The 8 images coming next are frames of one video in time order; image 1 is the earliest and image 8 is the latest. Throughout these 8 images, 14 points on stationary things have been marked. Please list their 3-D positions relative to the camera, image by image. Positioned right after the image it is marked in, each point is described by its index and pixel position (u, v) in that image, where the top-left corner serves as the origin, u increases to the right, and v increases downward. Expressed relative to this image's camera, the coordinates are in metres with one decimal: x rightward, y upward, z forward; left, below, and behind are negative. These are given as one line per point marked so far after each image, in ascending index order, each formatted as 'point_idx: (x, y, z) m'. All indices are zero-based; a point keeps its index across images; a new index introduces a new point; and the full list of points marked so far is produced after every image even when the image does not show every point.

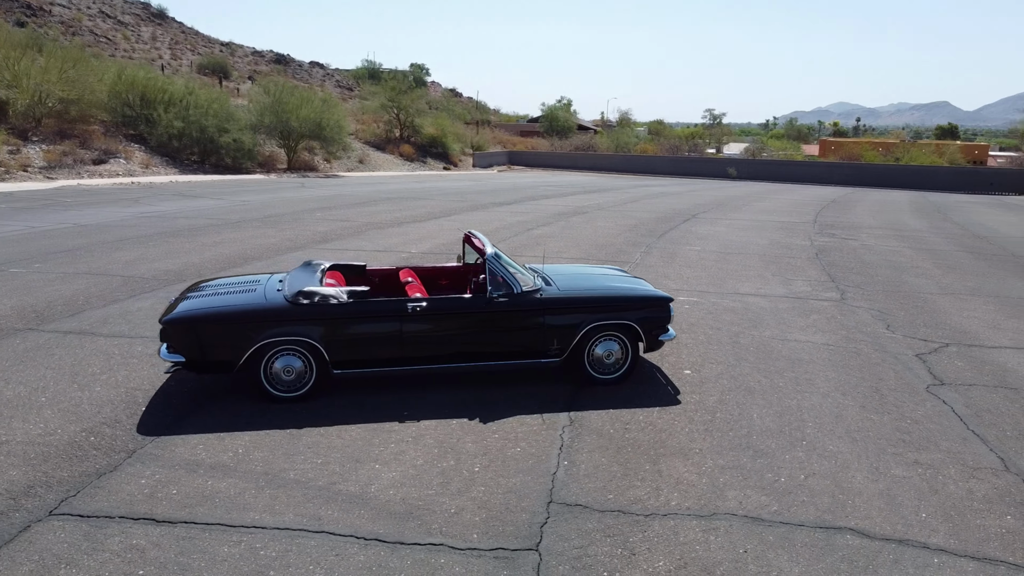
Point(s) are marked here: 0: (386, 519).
0: (-0.6, -1.2, +4.3) m
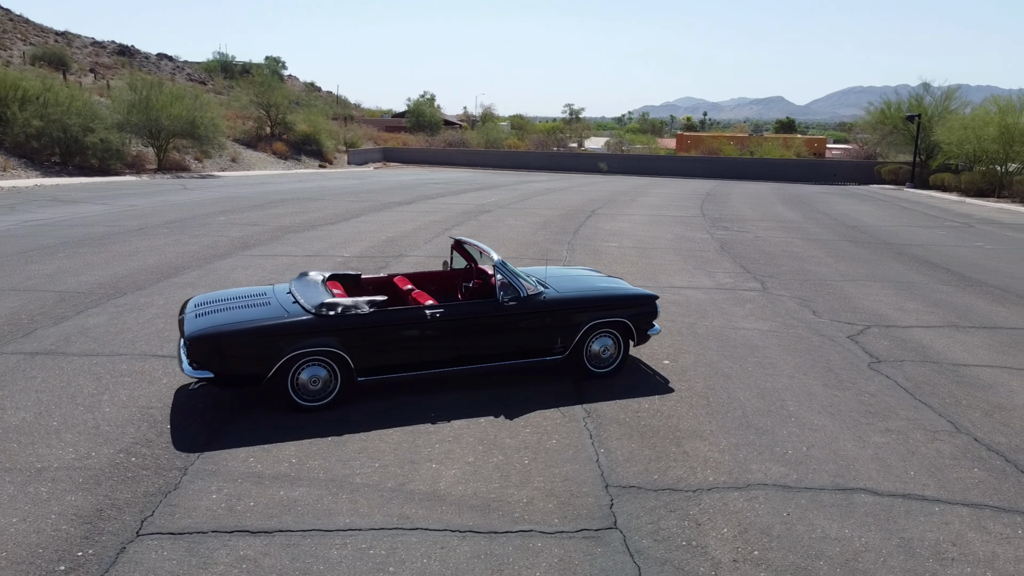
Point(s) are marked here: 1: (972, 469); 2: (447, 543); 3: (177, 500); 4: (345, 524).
0: (-0.2, -1.3, +4.7) m
1: (+3.1, -1.2, +5.4) m
2: (-0.3, -1.3, +4.3) m
3: (-1.9, -1.2, +4.7) m
4: (-0.9, -1.3, +4.5) m
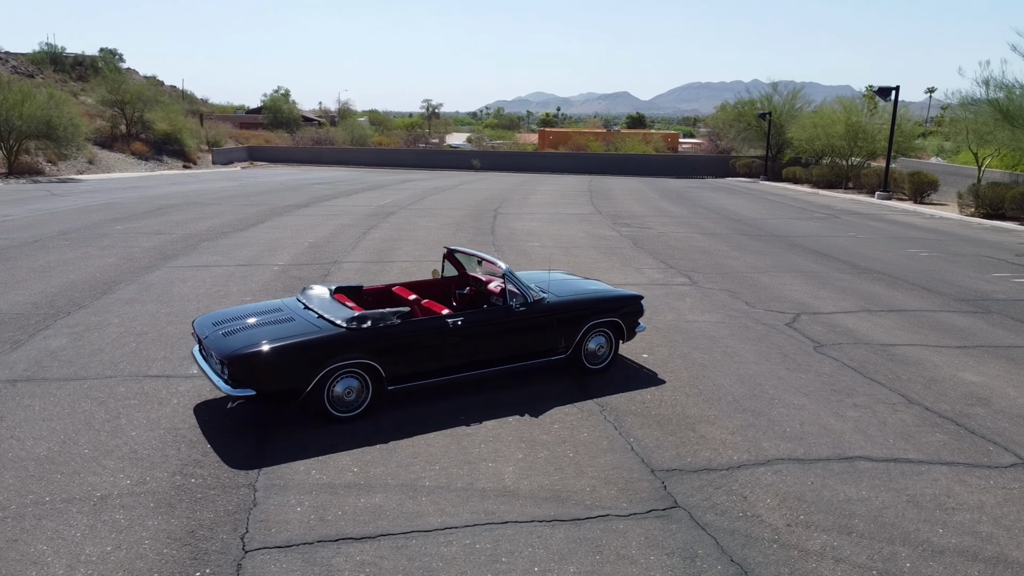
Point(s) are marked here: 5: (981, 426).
0: (+0.2, -1.3, +5.1) m
1: (+3.3, -1.1, +6.4) m
2: (+0.2, -1.4, +4.7) m
3: (-1.5, -1.4, +4.9) m
4: (-0.4, -1.4, +4.8) m
5: (+3.8, -1.1, +6.6) m
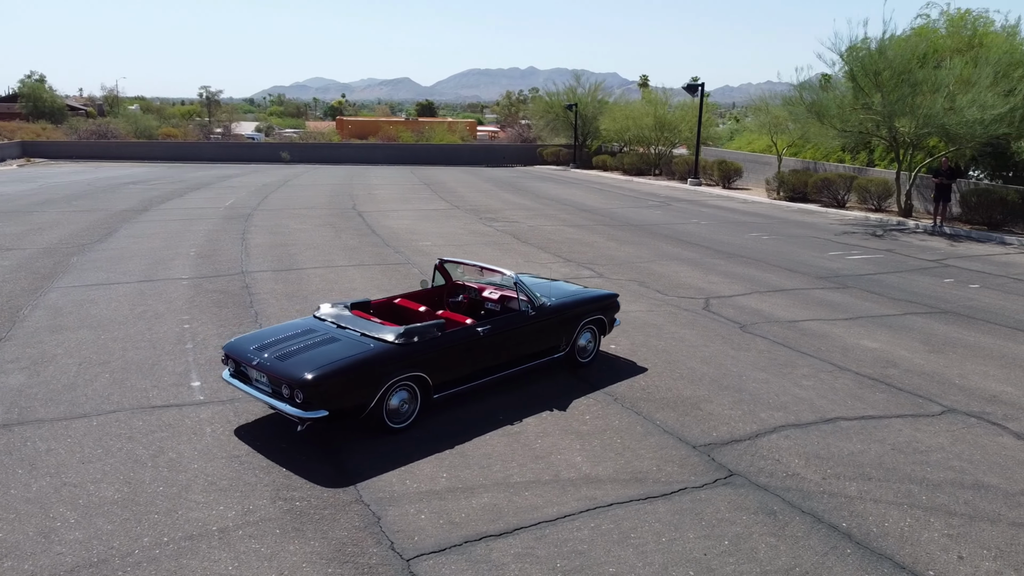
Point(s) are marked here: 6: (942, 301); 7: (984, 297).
0: (+0.9, -1.4, +5.9) m
1: (+3.5, -1.0, +7.9) m
2: (+0.9, -1.5, +5.5) m
3: (-0.7, -1.5, +5.2) m
4: (+0.3, -1.5, +5.5) m
5: (+4.0, -1.0, +8.2) m
6: (+6.3, -0.2, +11.9) m
7: (+7.1, -0.1, +12.2) m
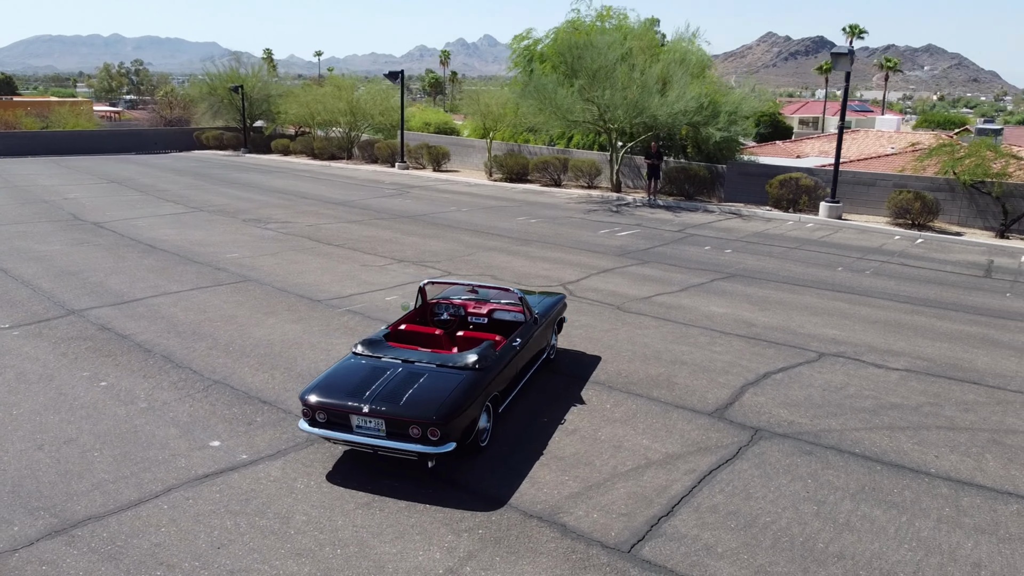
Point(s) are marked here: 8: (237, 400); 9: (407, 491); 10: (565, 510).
0: (+1.7, -1.5, +7.2) m
1: (+3.1, -0.8, +10.2) m
2: (+1.9, -1.5, +6.9) m
3: (+0.6, -1.8, +6.0) m
4: (+1.4, -1.6, +6.6) m
5: (+3.4, -0.6, +10.7) m
6: (+3.8, +0.4, +15.0) m
7: (+4.4, +0.5, +15.6) m
8: (-2.7, -1.1, +8.2) m
9: (-0.8, -1.6, +6.5) m
10: (+0.4, -1.7, +6.2) m
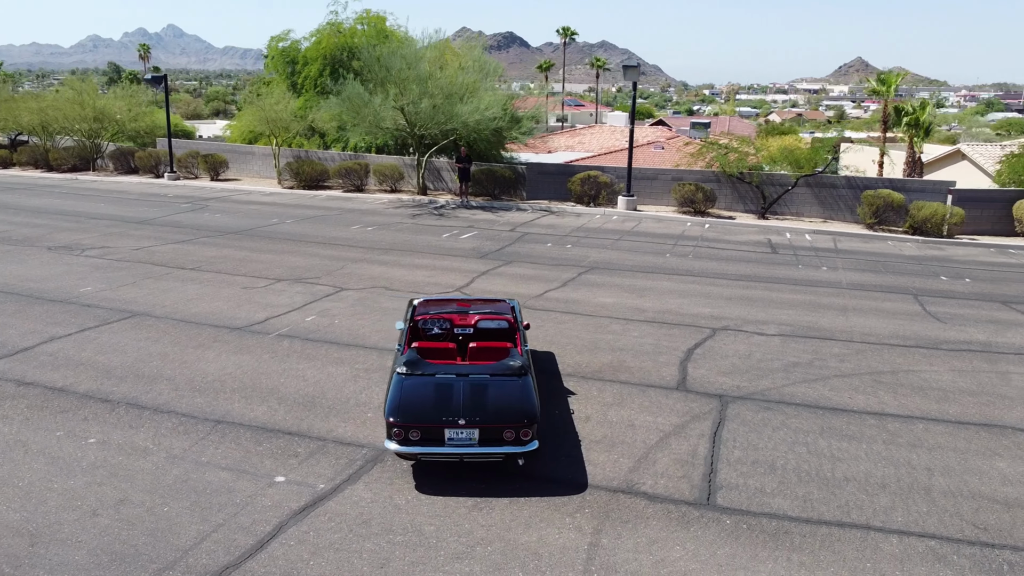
0: (+2.0, -1.4, +8.8) m
1: (+2.3, -0.6, +12.0) m
2: (+2.3, -1.5, +8.6) m
3: (+1.4, -1.8, +7.3) m
4: (+1.9, -1.6, +8.1) m
5: (+2.4, -0.5, +12.6) m
6: (+1.2, +0.6, +16.7) m
7: (+1.6, +0.8, +17.5) m
8: (-2.5, -1.5, +8.2) m
9: (-0.1, -1.8, +7.3) m
10: (+1.1, -1.8, +7.4) m
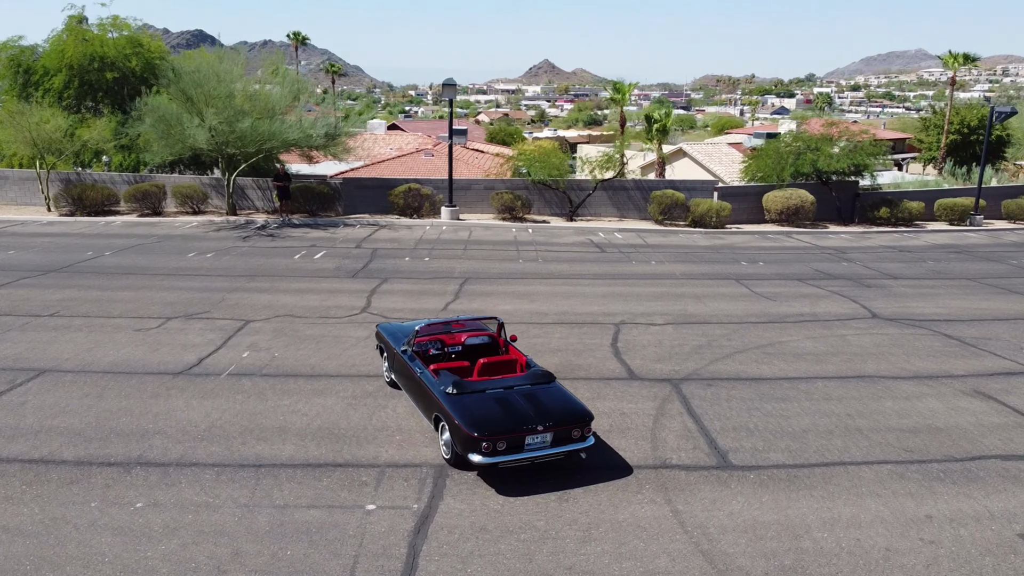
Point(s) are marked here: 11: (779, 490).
0: (+2.0, -1.5, +10.5) m
1: (+1.1, -0.7, +13.6) m
2: (+2.3, -1.5, +10.4) m
3: (+1.9, -1.9, +8.8) m
4: (+2.1, -1.6, +9.8) m
5: (+1.0, -0.6, +14.2) m
6: (-1.5, +0.3, +17.7) m
7: (-1.5, +0.5, +18.5) m
8: (-2.0, -1.9, +8.4) m
9: (+0.5, -2.0, +8.3) m
10: (+1.7, -1.9, +8.9) m
11: (+2.7, -2.0, +8.3) m
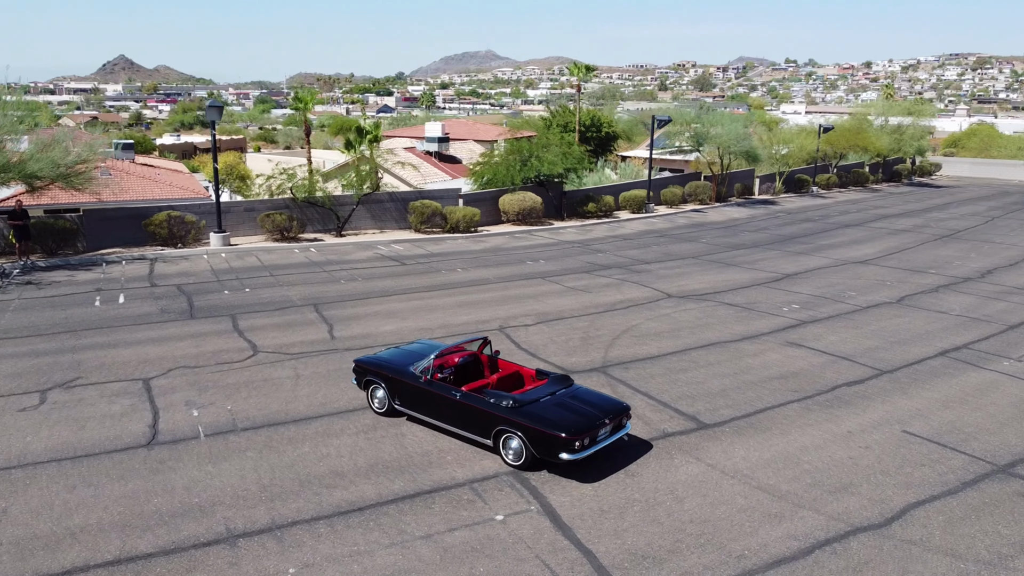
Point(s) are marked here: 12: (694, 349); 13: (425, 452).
0: (+1.6, -1.5, +12.6) m
1: (-0.7, -0.9, +15.0) m
2: (+1.9, -1.5, +12.7) m
3: (+2.3, -1.9, +11.1) m
4: (+2.0, -1.7, +12.1) m
5: (-1.0, -0.8, +15.5) m
6: (-5.0, -0.3, +17.5) m
7: (-5.3, -0.1, +18.2) m
8: (-1.1, -2.4, +9.0) m
9: (+1.3, -2.2, +10.1) m
10: (+2.0, -1.9, +11.1) m
11: (+3.2, -2.0, +11.0) m
12: (+3.3, -1.1, +14.7) m
13: (-1.1, -2.0, +10.2) m
